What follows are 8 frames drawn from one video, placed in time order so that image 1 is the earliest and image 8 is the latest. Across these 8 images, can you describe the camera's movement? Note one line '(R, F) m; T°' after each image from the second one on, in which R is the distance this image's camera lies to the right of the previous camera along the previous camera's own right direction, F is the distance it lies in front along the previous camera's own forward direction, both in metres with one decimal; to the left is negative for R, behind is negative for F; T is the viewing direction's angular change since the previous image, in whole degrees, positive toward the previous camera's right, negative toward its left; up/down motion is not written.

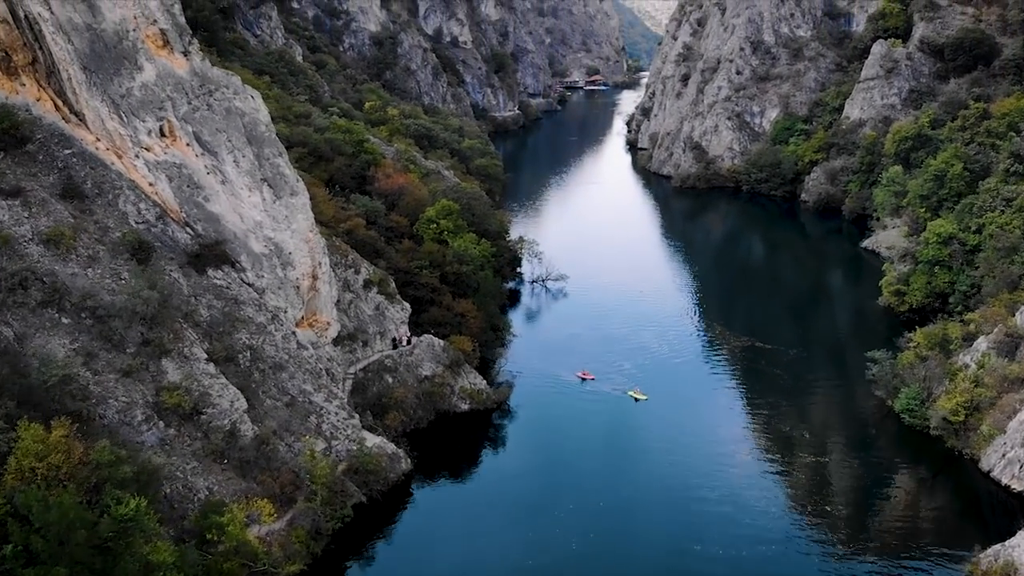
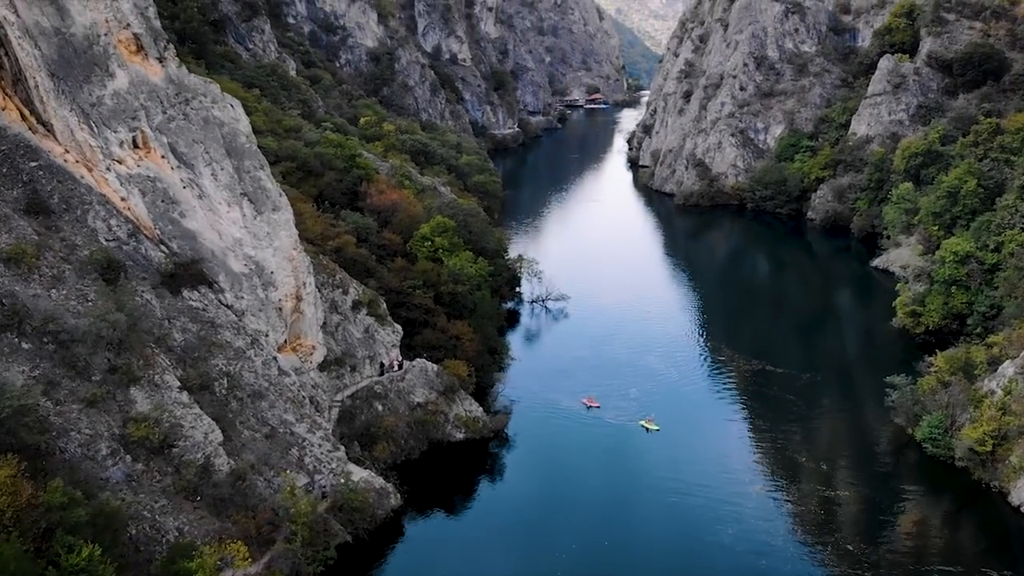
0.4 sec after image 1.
(+0.1, +2.6) m; 0°
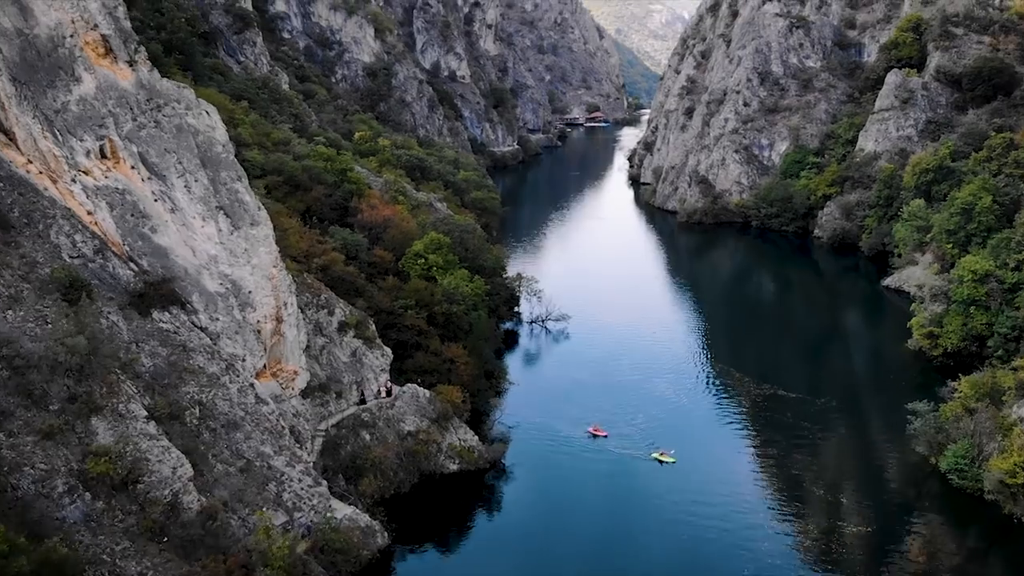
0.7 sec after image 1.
(+0.1, +2.6) m; 0°
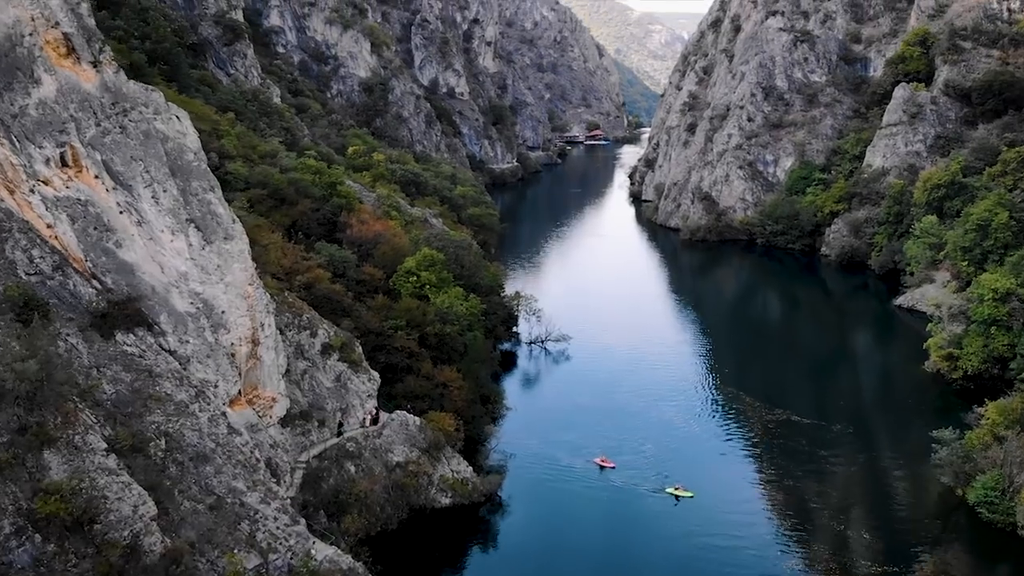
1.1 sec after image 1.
(+0.1, +2.7) m; 0°
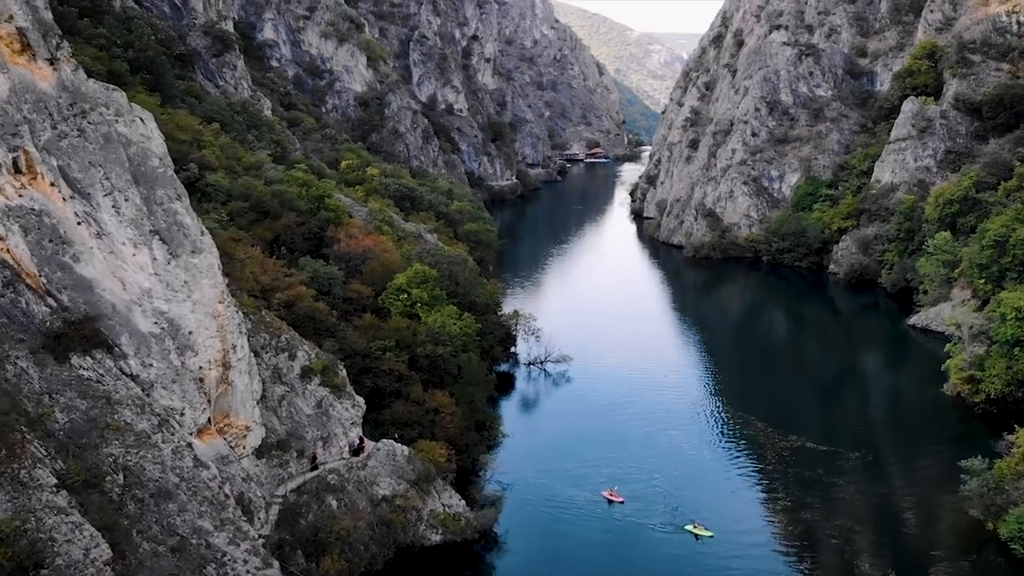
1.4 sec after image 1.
(+0.2, +2.7) m; 0°
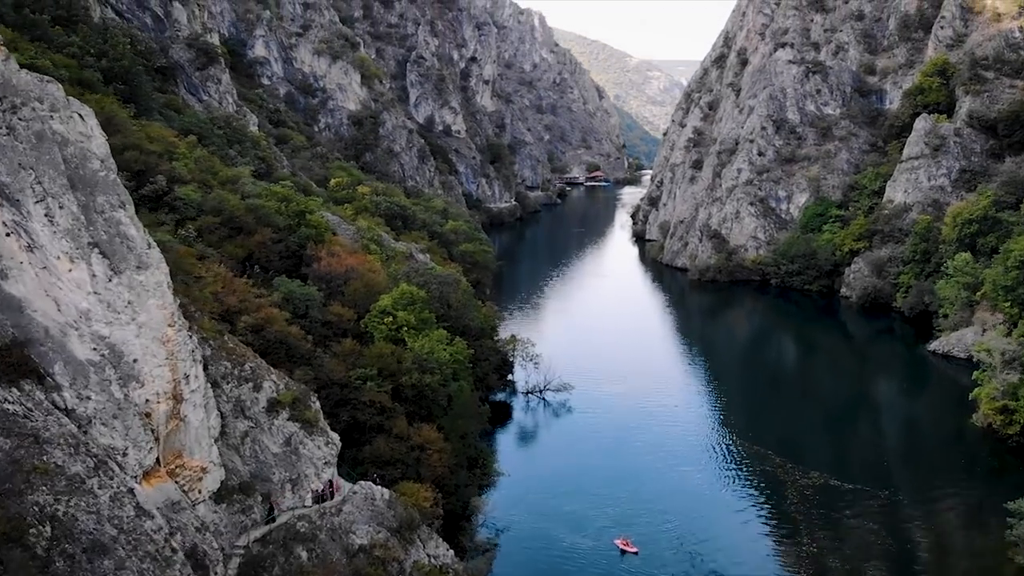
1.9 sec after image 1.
(+0.2, +3.6) m; 0°
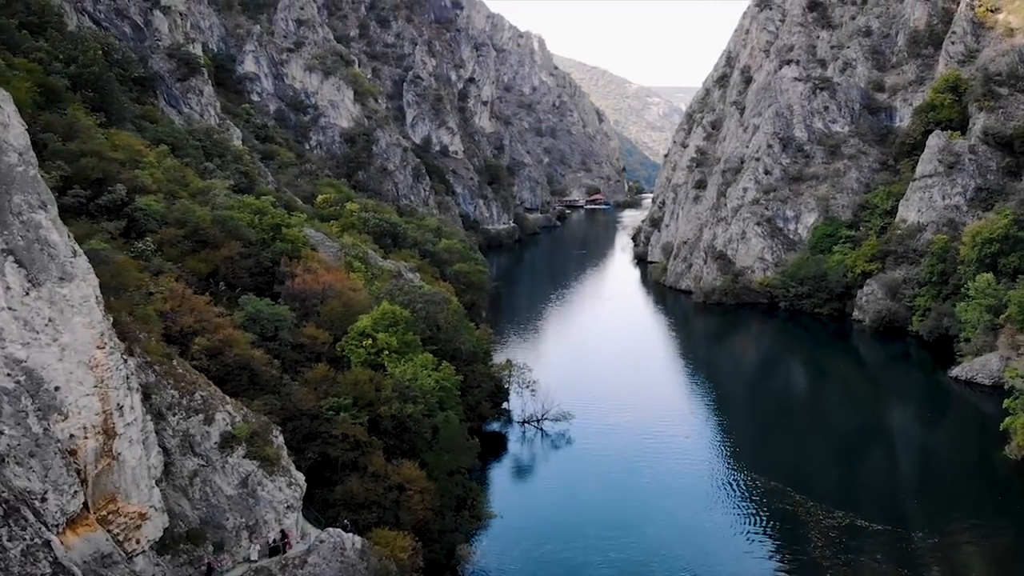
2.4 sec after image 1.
(+0.3, +3.6) m; 0°
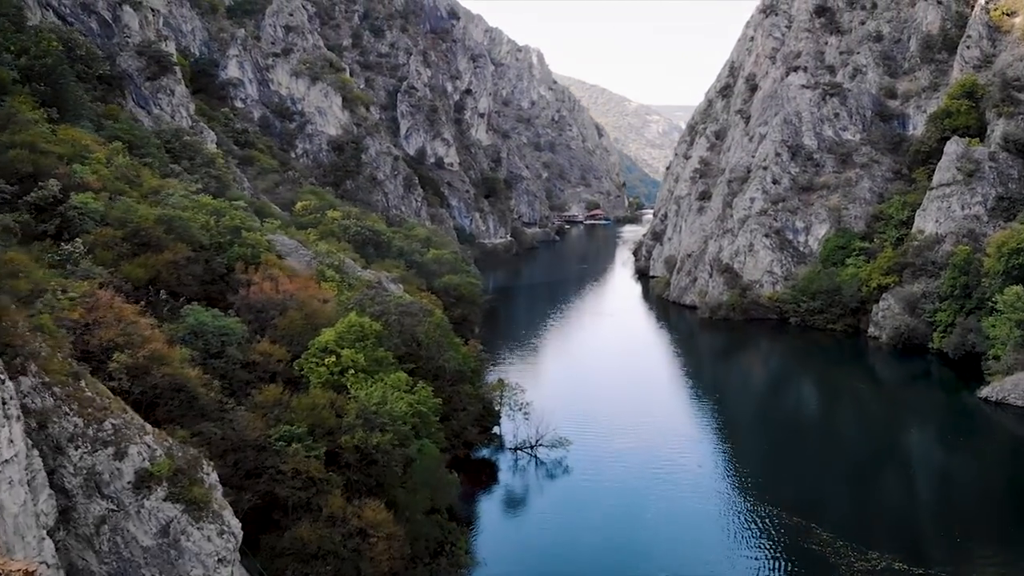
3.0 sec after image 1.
(+0.5, +4.5) m; 0°
